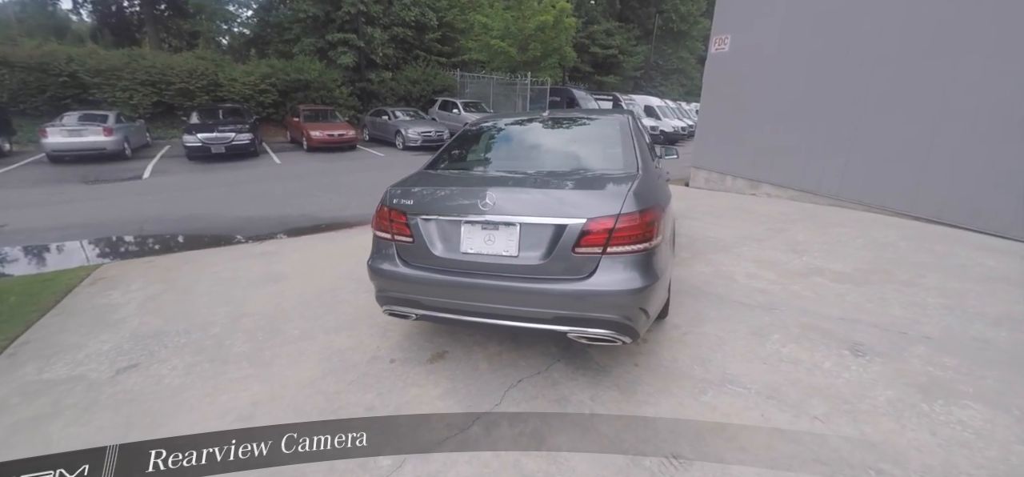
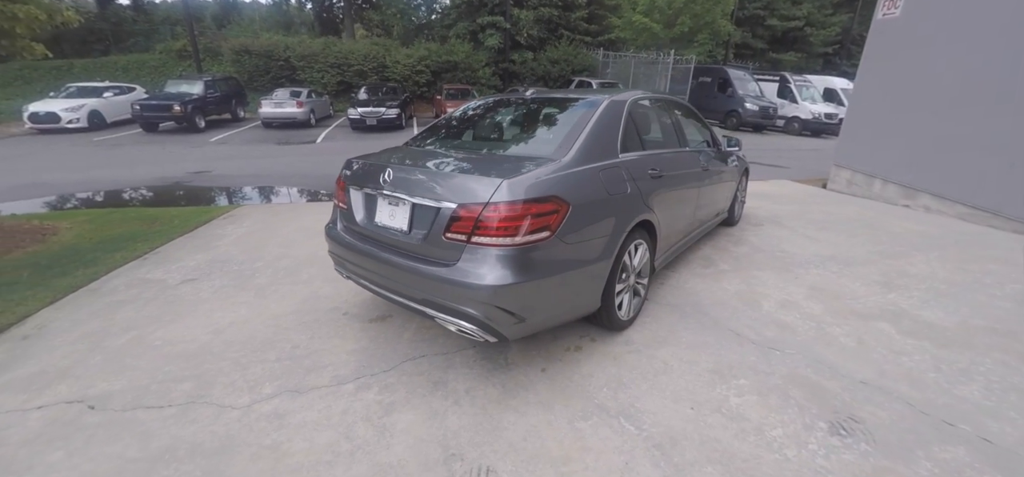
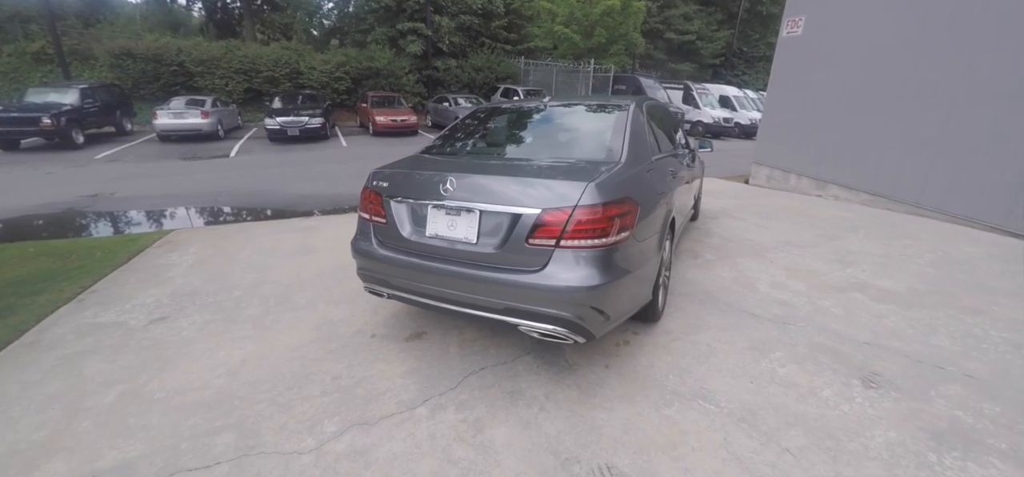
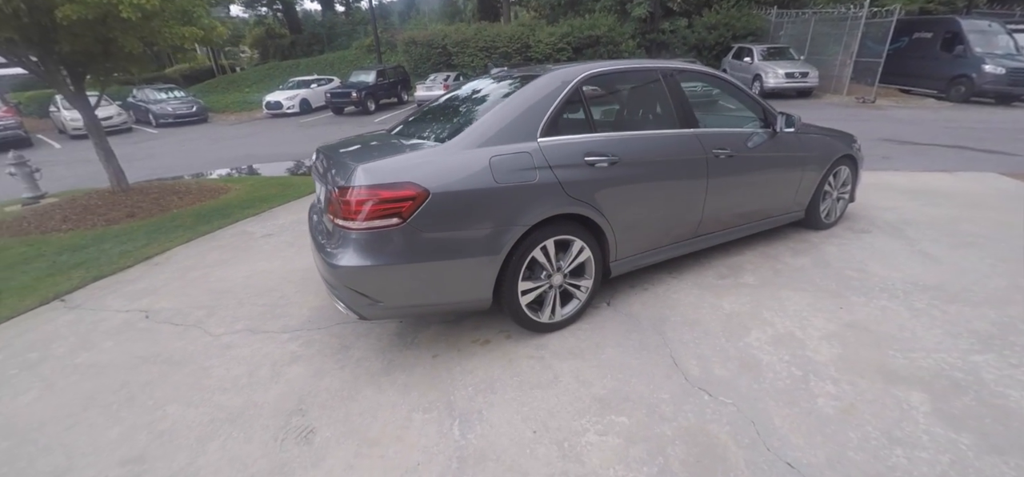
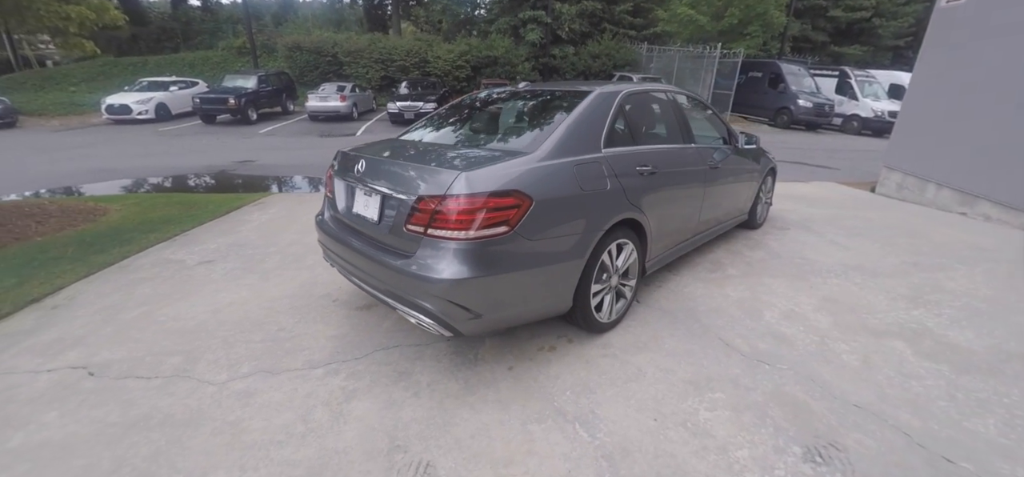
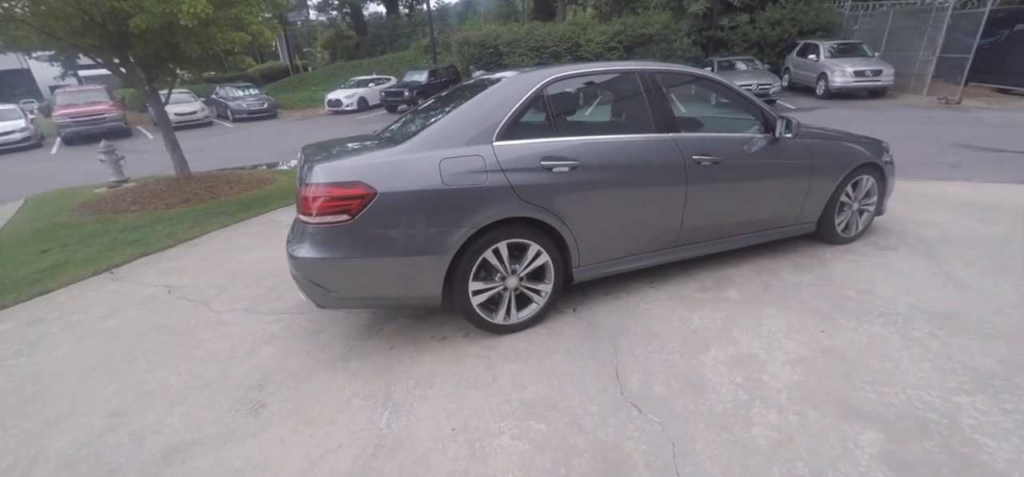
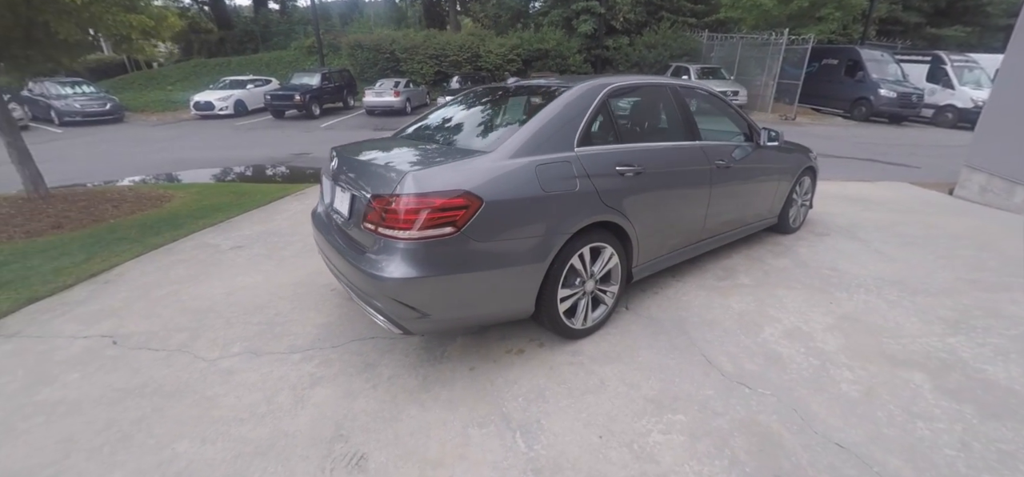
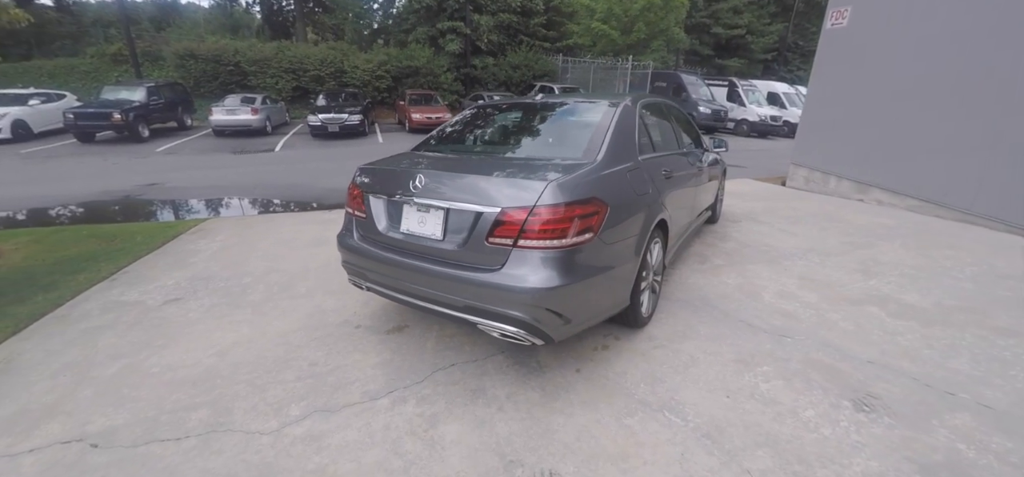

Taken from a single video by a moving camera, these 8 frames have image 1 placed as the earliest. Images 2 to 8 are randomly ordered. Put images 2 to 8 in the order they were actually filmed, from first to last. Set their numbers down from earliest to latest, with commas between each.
3, 8, 2, 5, 7, 4, 6
